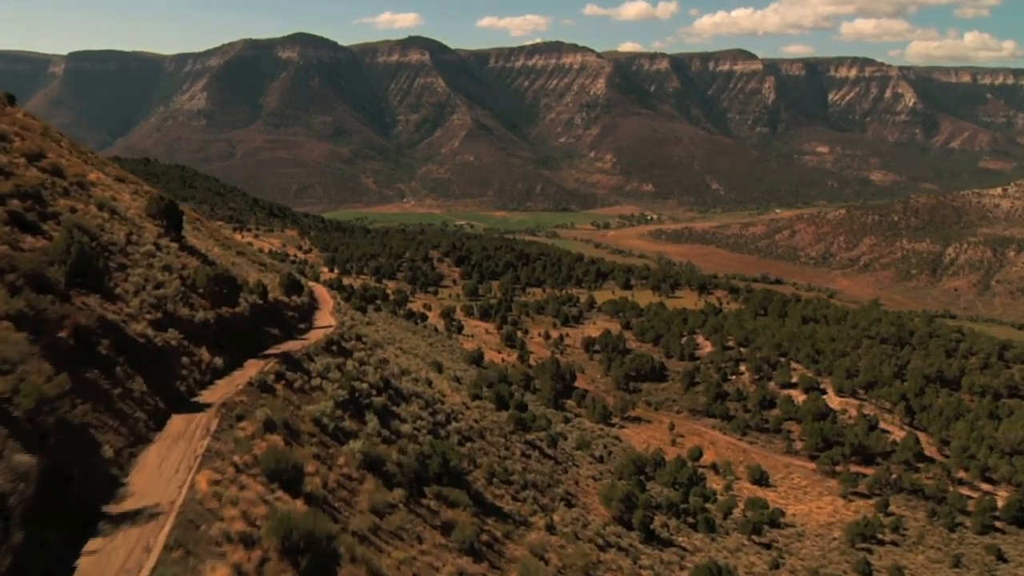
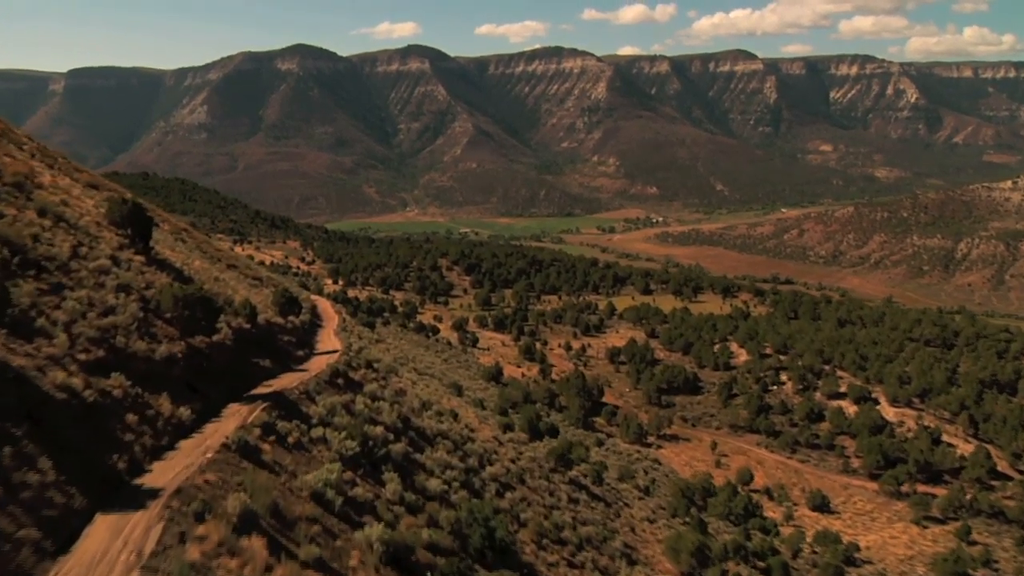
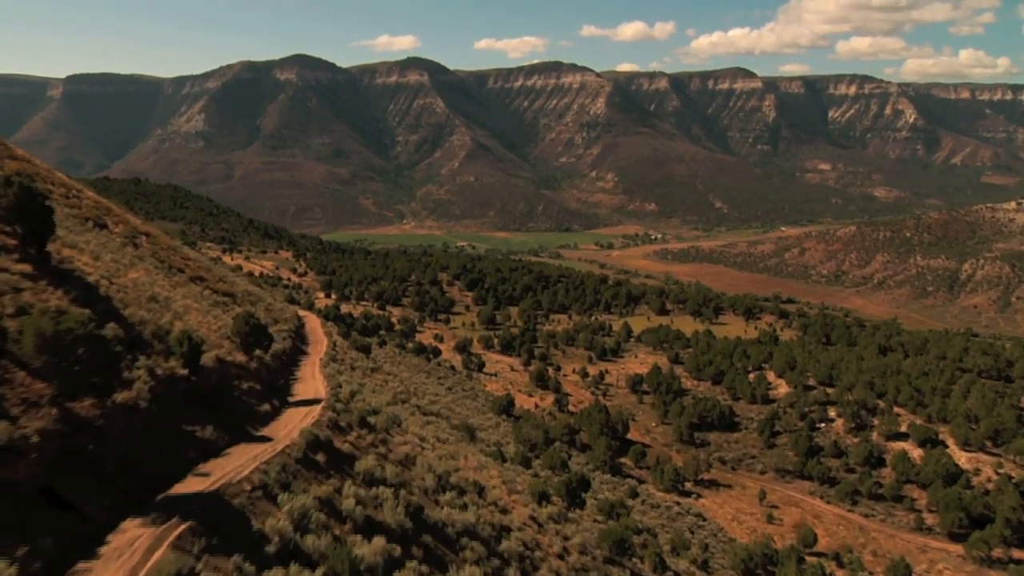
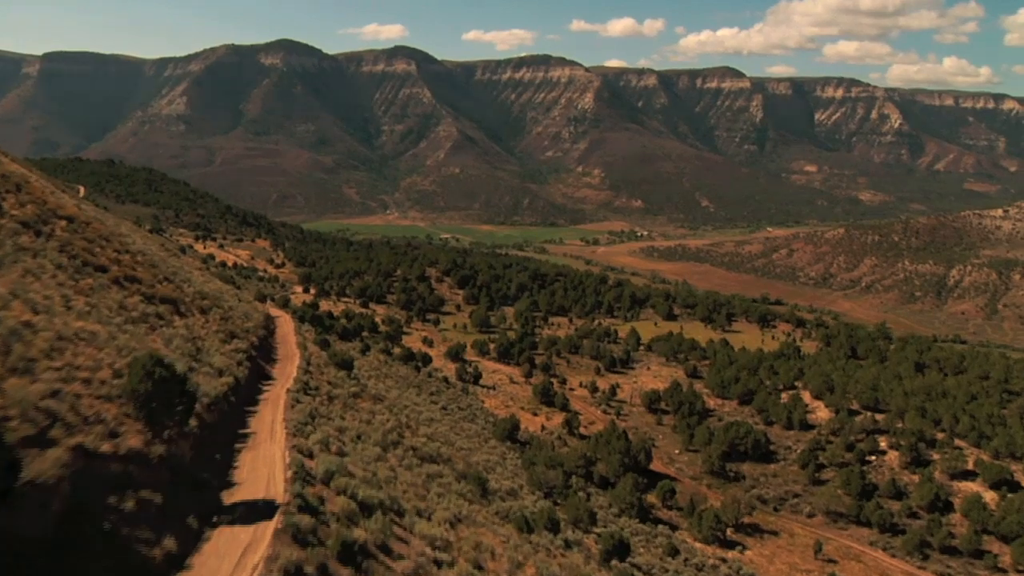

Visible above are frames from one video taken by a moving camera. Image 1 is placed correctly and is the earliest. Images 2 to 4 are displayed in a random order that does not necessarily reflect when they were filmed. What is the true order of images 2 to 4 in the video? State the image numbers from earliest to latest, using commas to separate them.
2, 3, 4
